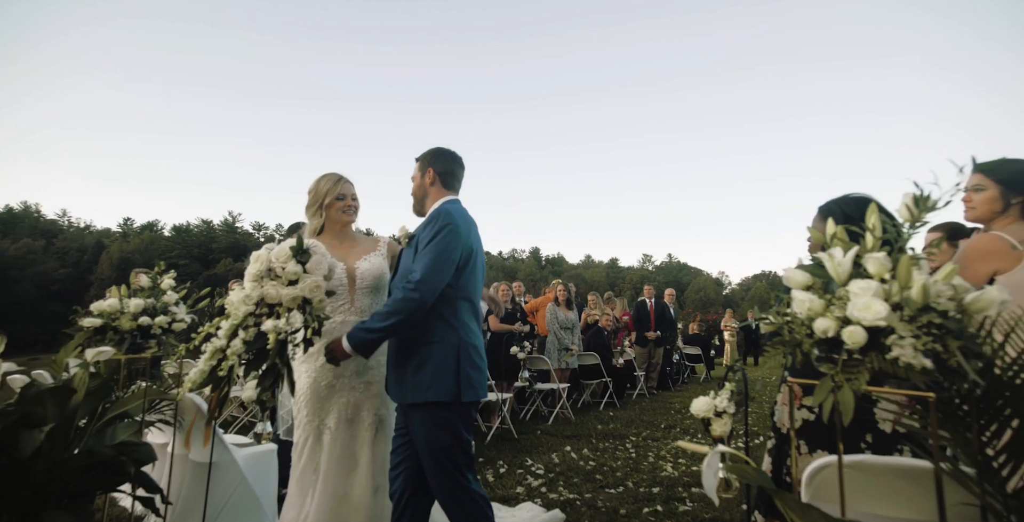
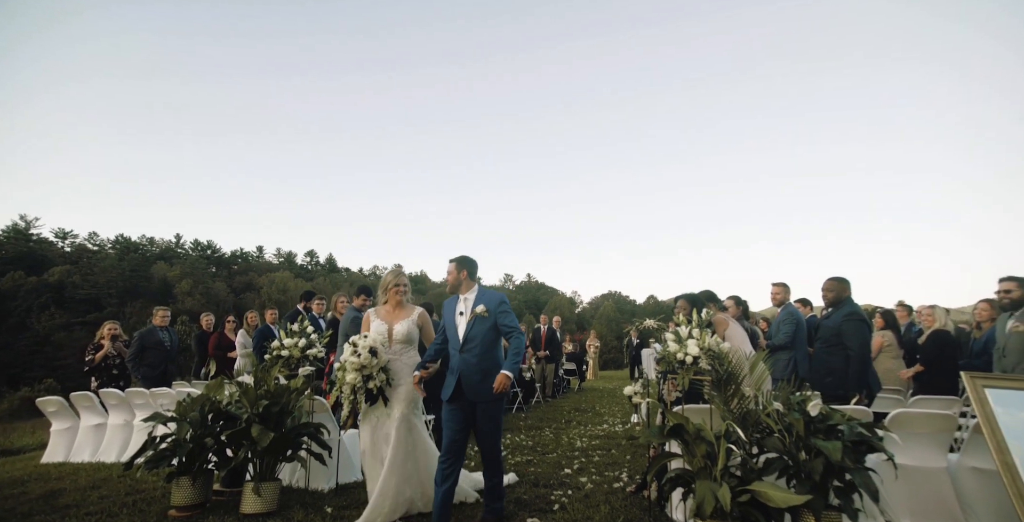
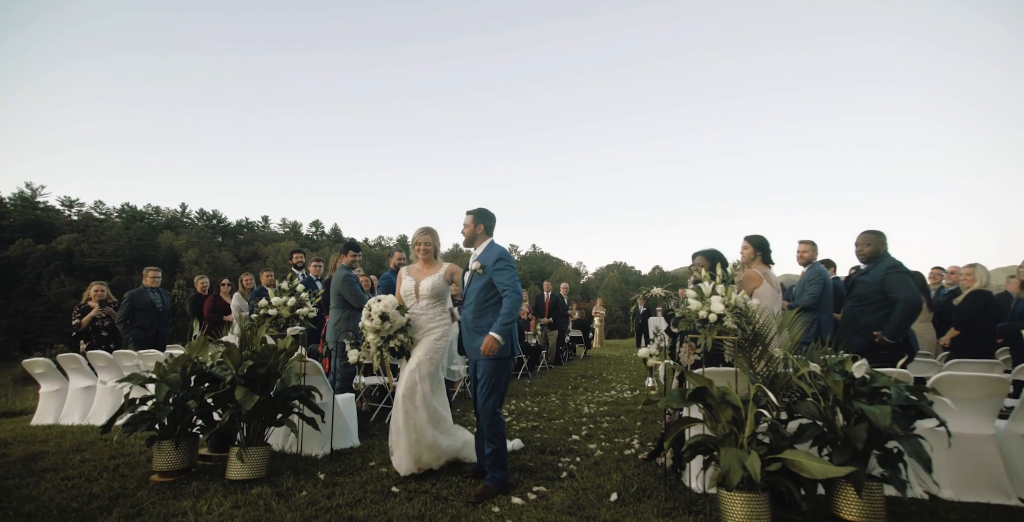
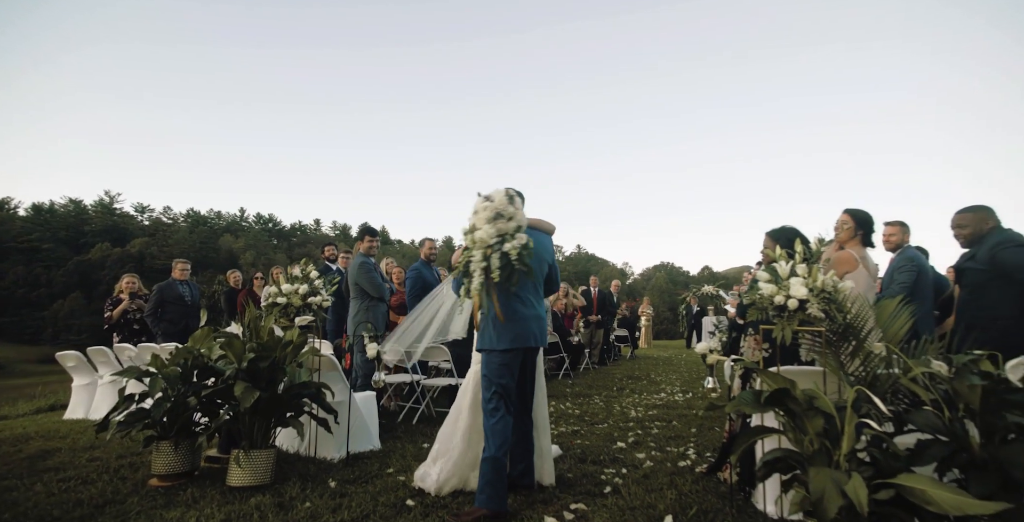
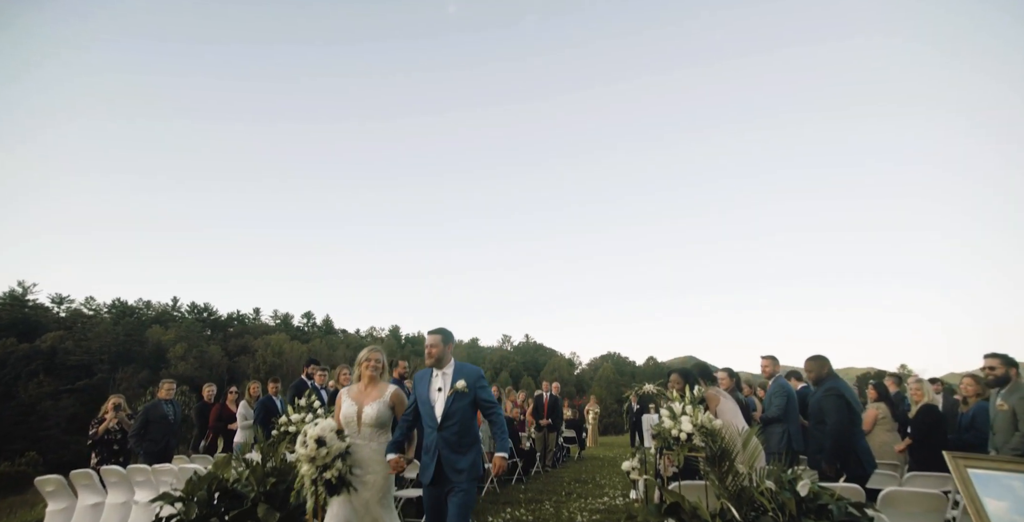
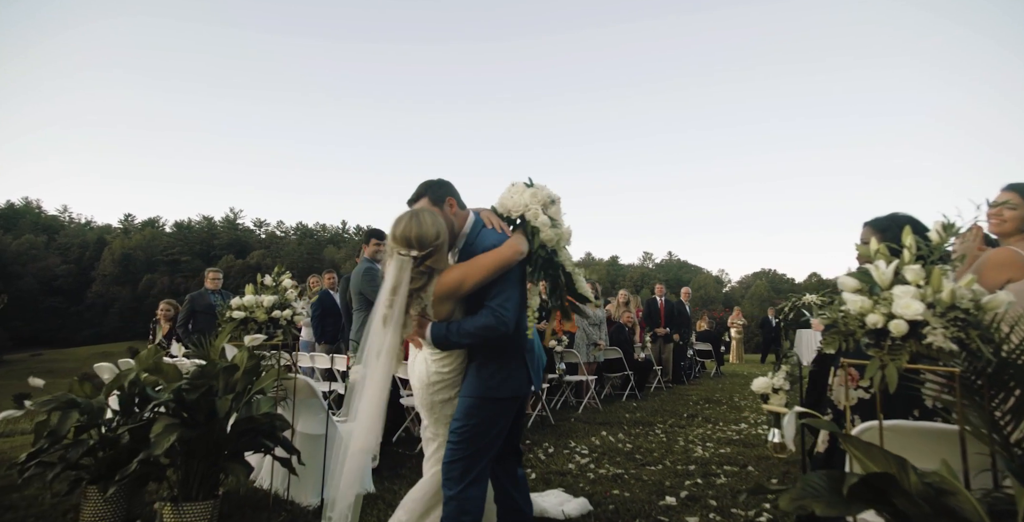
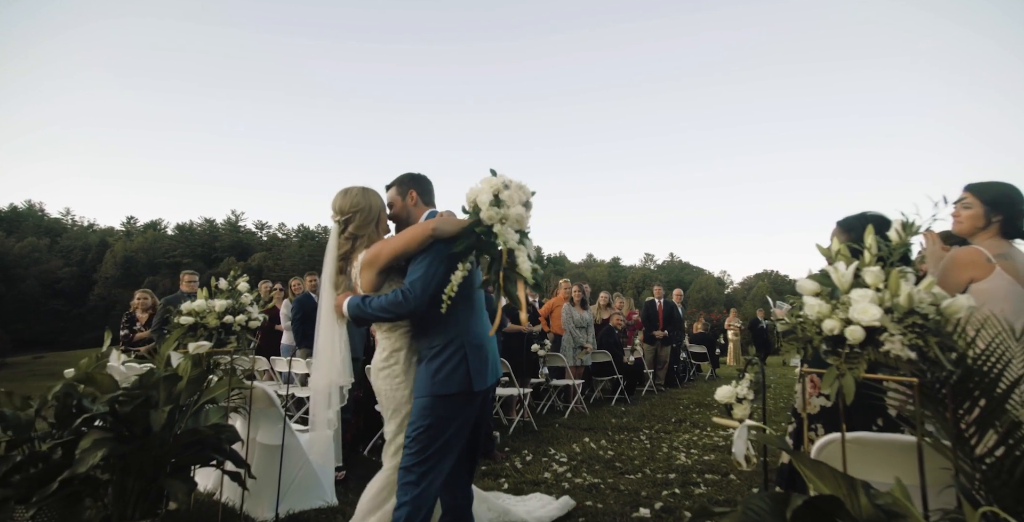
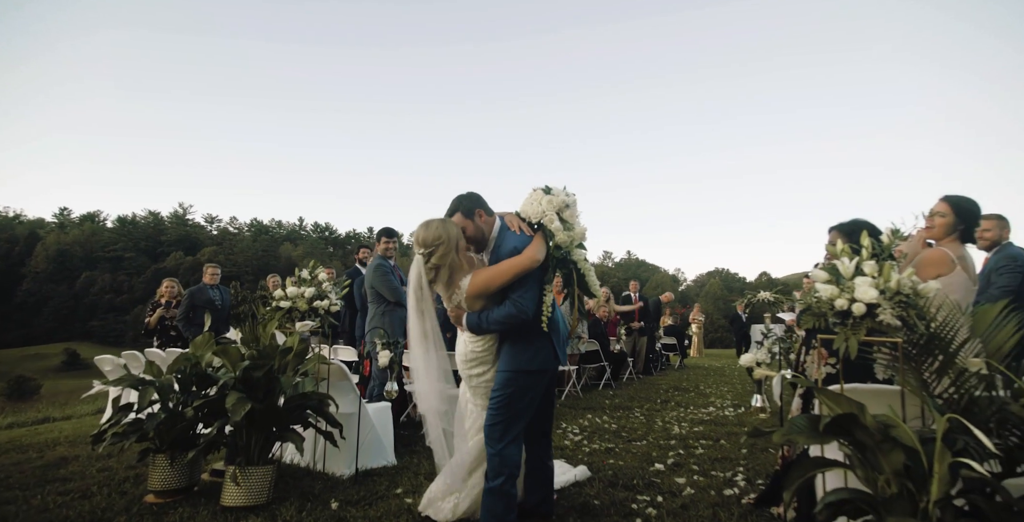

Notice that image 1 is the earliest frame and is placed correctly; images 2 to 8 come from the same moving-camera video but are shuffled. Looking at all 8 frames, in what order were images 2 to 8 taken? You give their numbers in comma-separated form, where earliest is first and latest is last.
7, 6, 8, 4, 3, 2, 5
